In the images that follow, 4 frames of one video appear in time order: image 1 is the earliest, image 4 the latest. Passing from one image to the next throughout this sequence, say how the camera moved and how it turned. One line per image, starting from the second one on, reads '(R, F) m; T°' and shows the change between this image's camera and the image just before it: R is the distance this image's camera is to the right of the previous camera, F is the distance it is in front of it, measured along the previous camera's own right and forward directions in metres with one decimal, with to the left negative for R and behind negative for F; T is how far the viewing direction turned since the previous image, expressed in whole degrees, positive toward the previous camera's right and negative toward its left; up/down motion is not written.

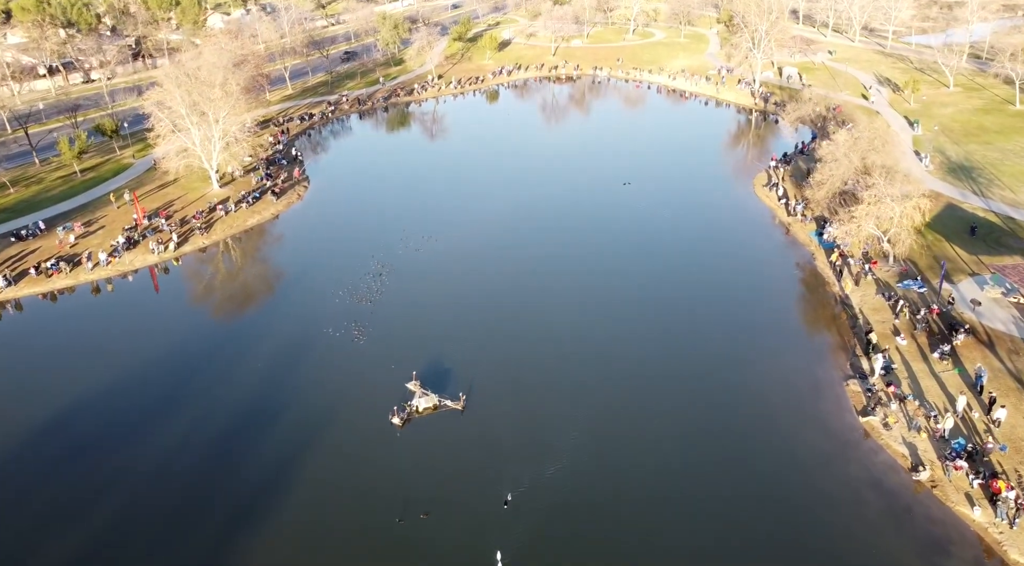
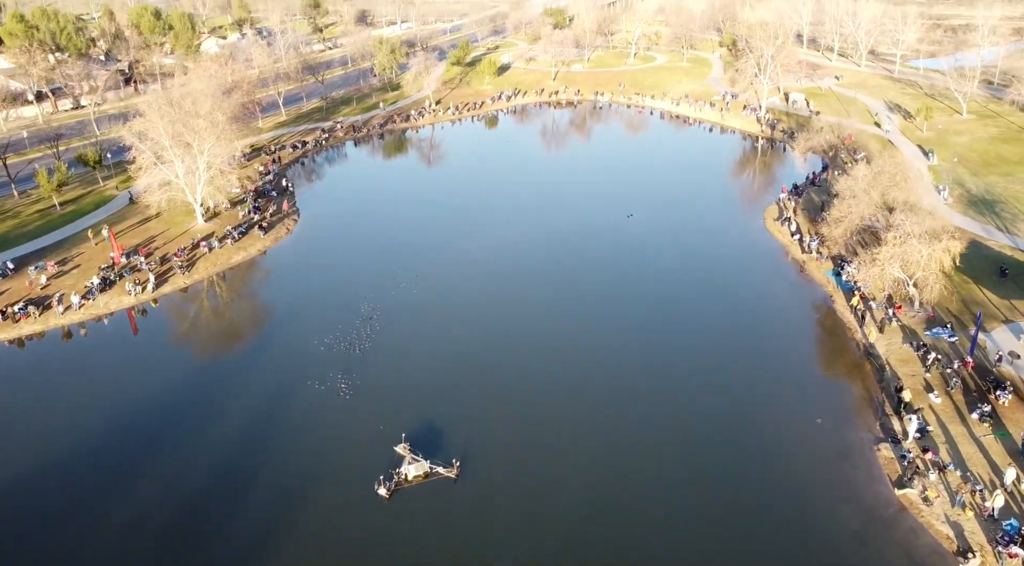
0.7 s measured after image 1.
(0.0, +2.2) m; 0°
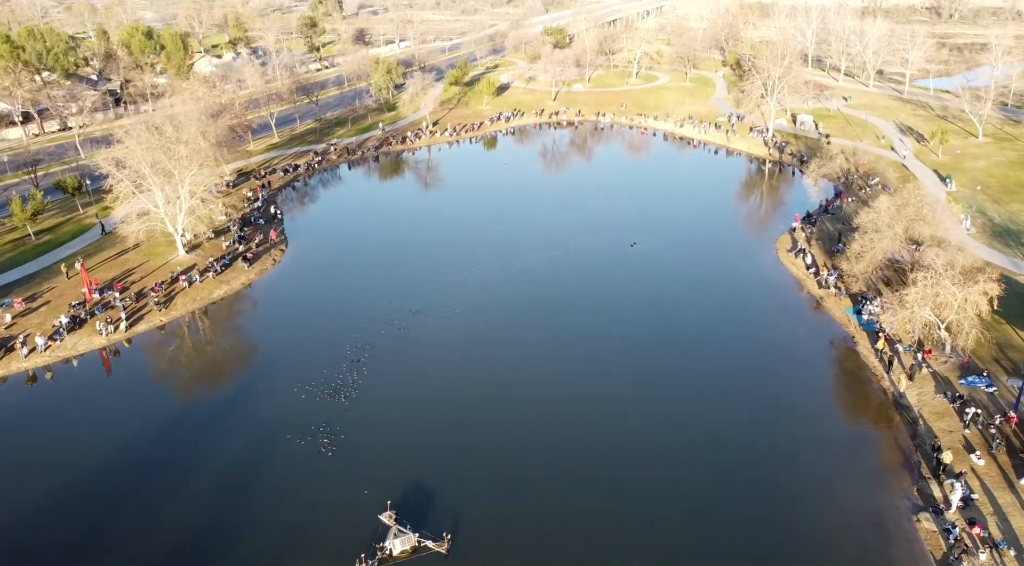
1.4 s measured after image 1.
(+0.1, +2.3) m; 0°
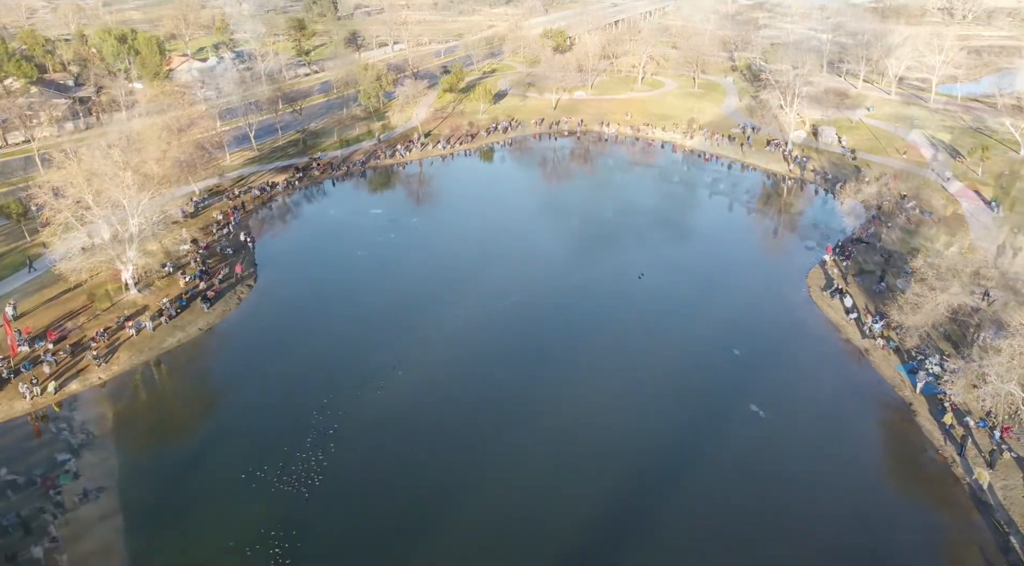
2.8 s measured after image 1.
(+0.1, +4.8) m; 0°
